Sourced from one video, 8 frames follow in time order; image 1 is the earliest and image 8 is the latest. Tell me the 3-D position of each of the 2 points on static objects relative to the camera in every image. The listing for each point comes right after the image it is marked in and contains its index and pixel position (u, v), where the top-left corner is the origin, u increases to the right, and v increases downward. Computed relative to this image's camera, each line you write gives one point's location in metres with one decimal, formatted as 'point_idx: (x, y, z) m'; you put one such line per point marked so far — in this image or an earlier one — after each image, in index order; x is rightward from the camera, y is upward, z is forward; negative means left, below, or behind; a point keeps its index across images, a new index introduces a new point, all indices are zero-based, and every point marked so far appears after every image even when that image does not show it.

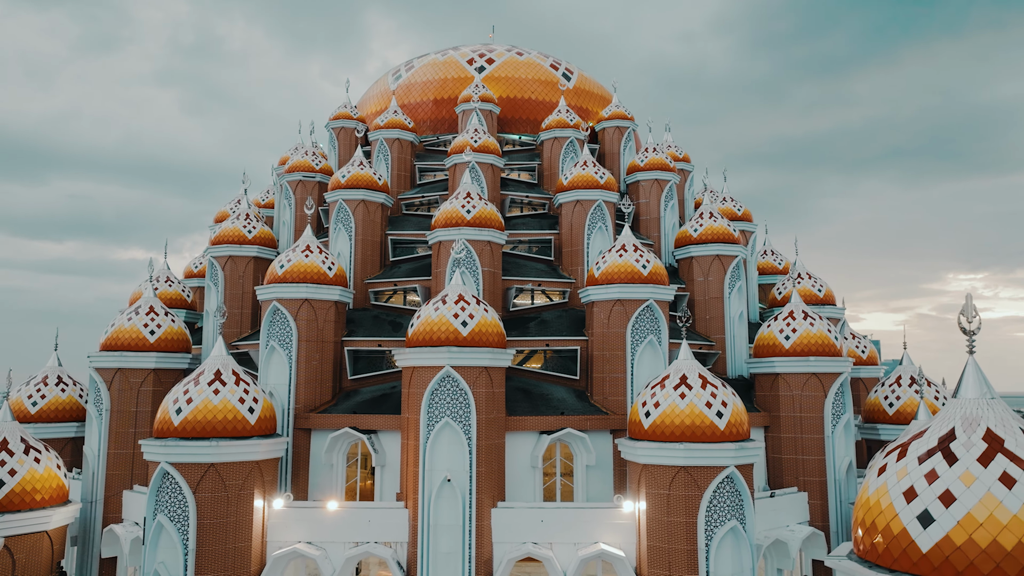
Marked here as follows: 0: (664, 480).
0: (+1.9, -2.4, +9.8) m
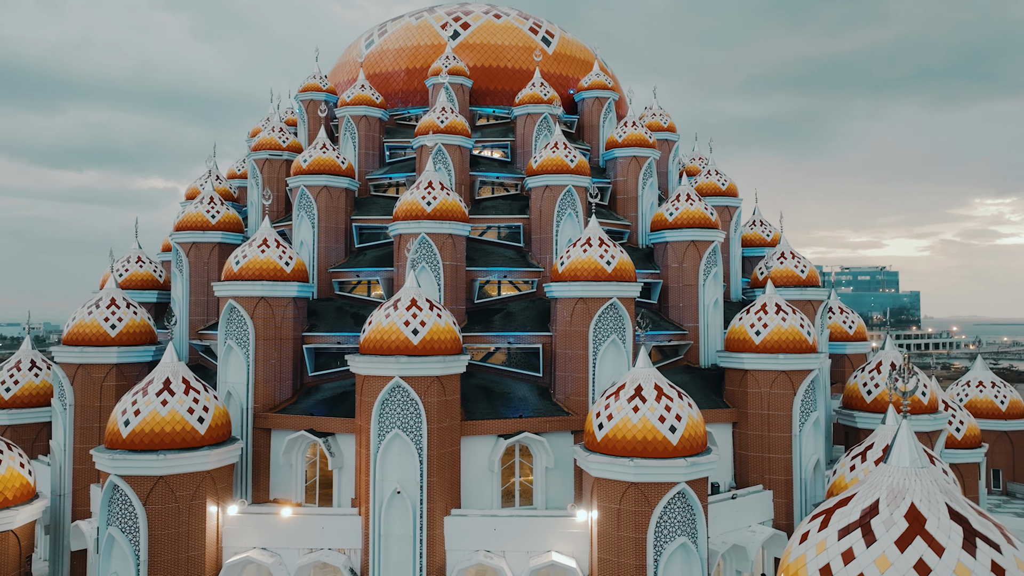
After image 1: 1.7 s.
0: (+1.3, -2.6, +9.6) m
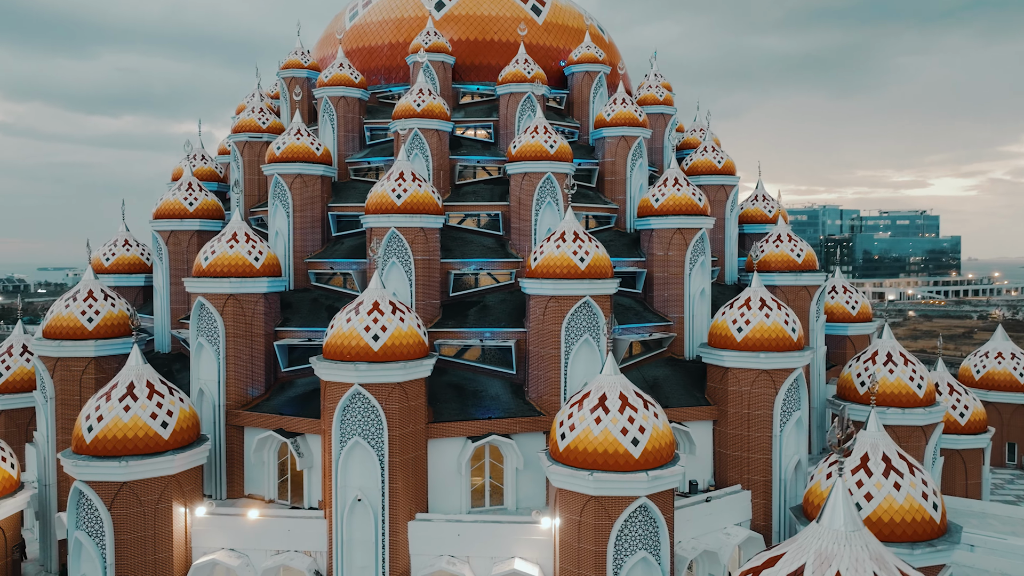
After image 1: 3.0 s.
0: (+0.8, -2.7, +9.5) m
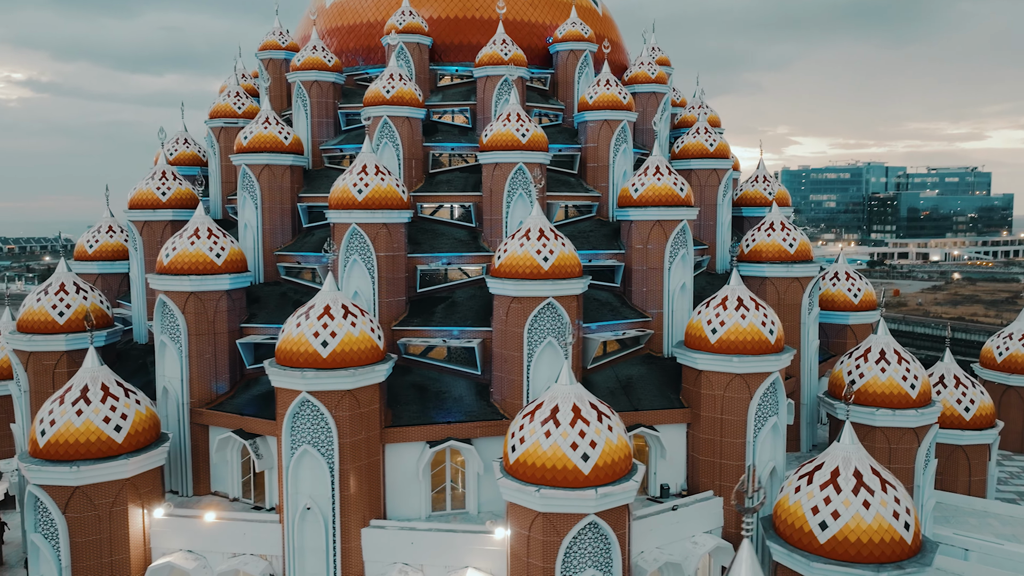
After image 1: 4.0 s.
0: (+0.2, -2.8, +9.2) m
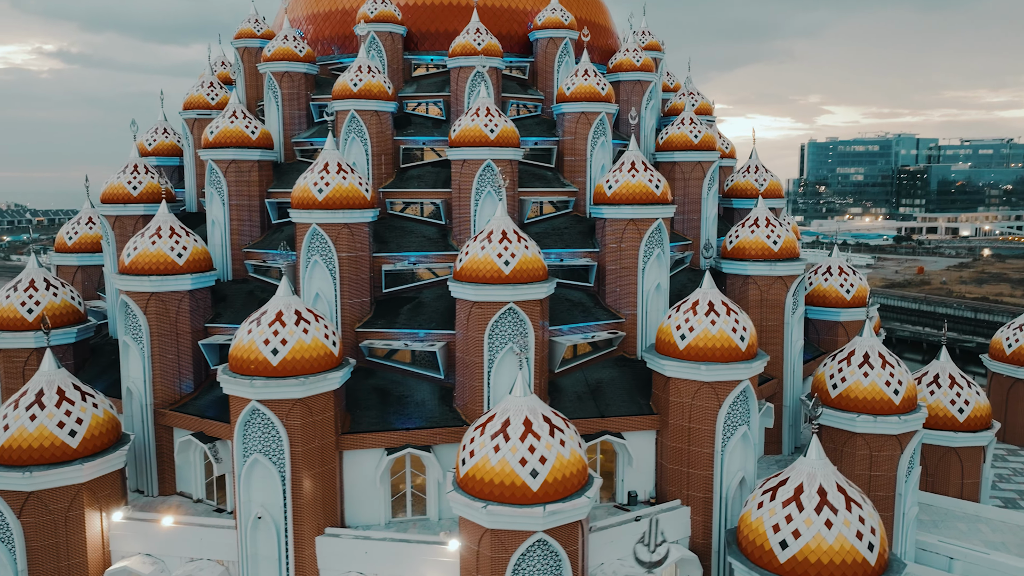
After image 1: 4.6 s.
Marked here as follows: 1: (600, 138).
0: (-0.4, -2.9, +9.0) m
1: (+1.5, +2.6, +13.1) m
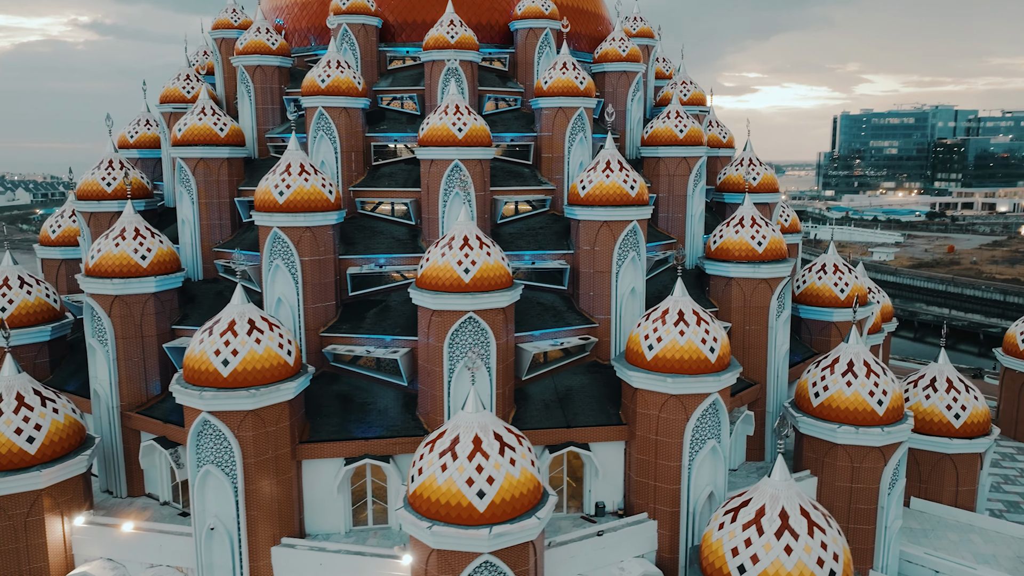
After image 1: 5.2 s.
0: (-1.0, -3.1, +8.8) m
1: (+1.1, +2.5, +12.7) m
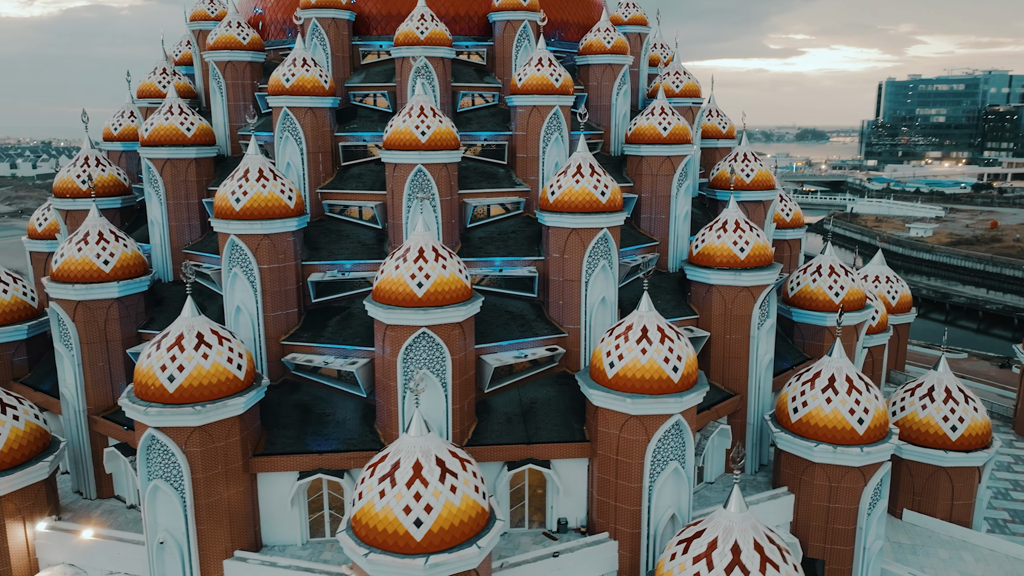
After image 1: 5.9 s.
0: (-1.7, -3.3, +8.7) m
1: (+0.7, +2.5, +12.2) m
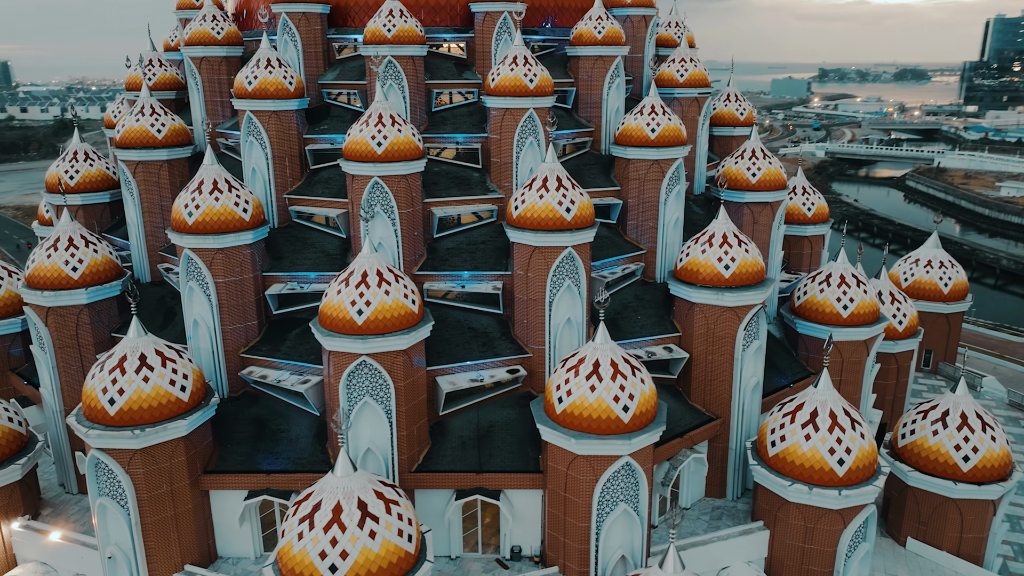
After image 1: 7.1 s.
0: (-2.5, -3.7, +8.6) m
1: (+0.3, +2.2, +11.4) m
